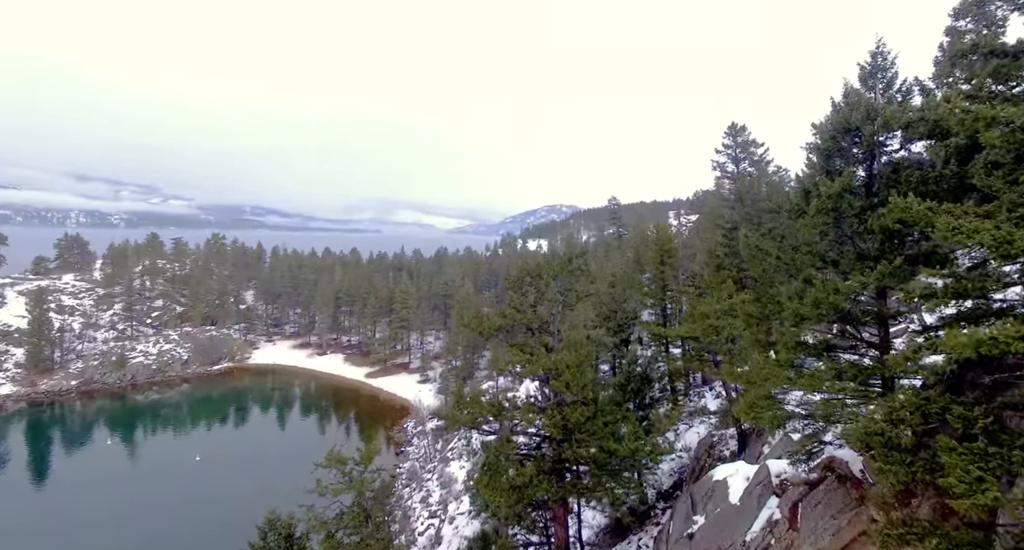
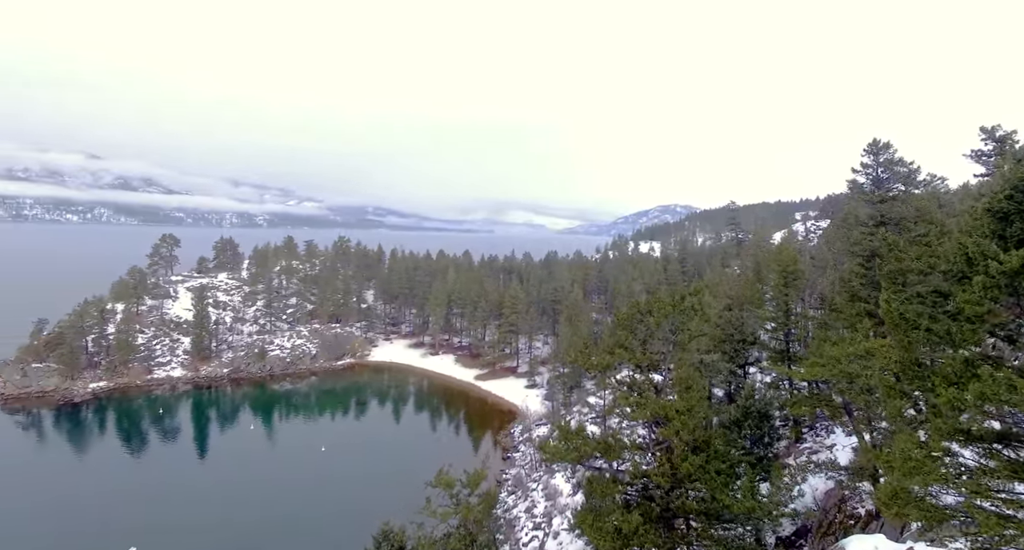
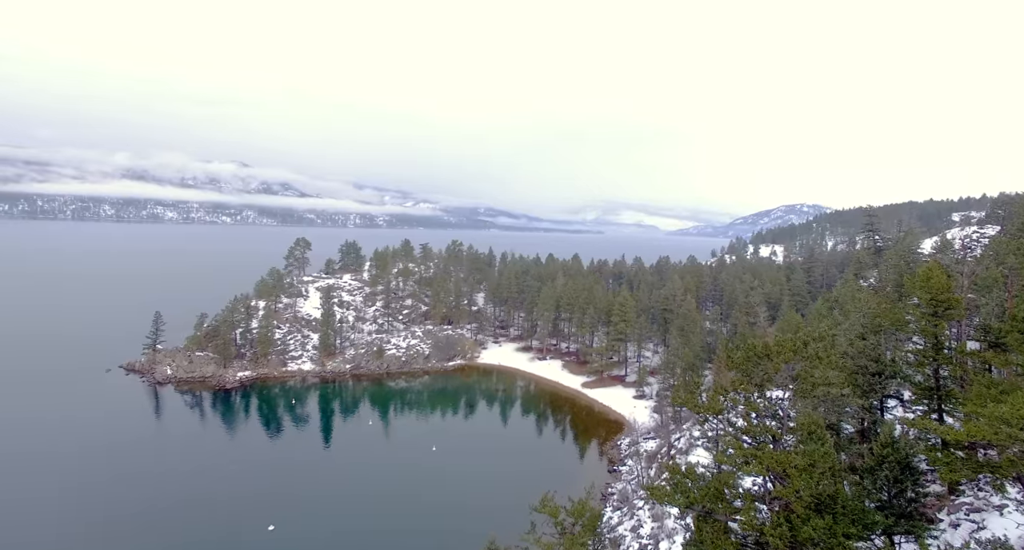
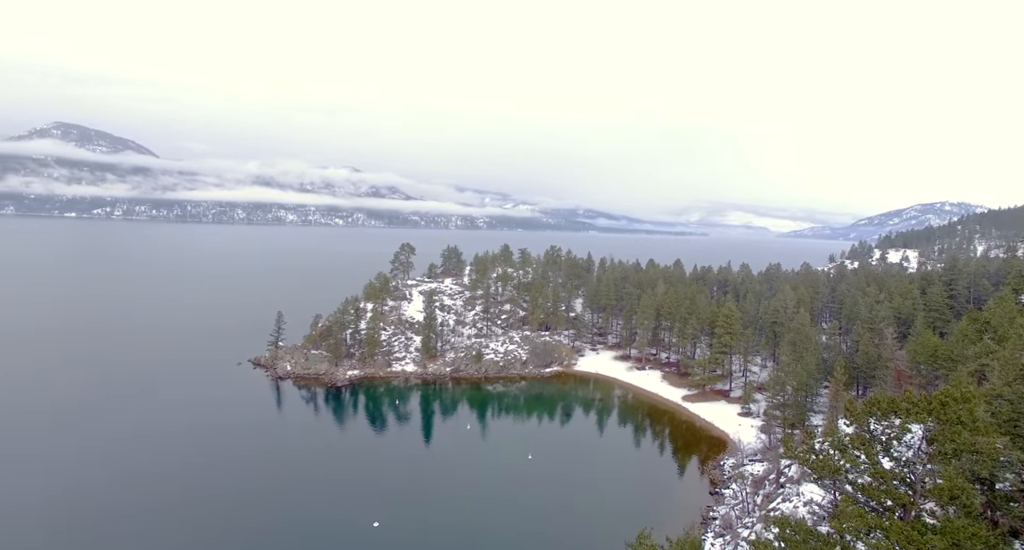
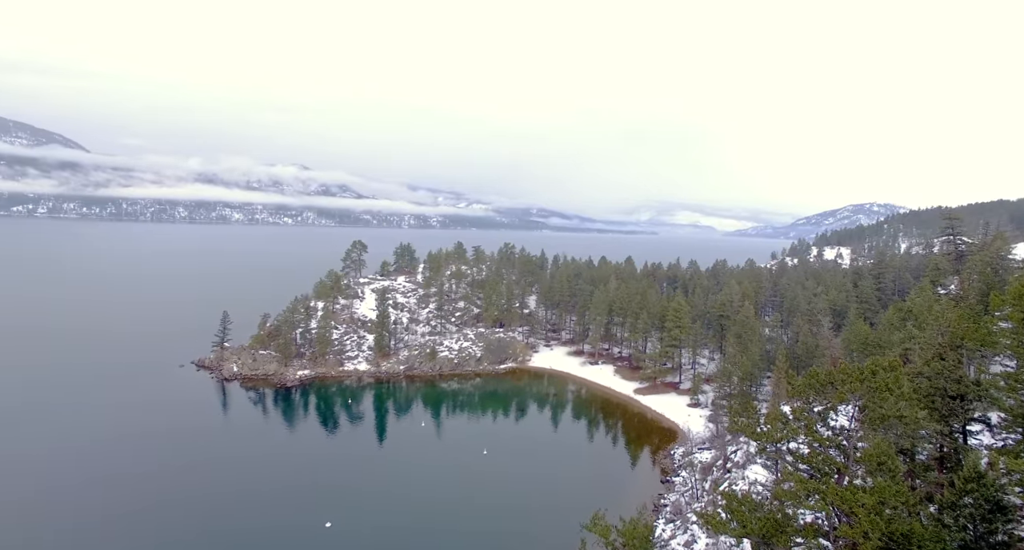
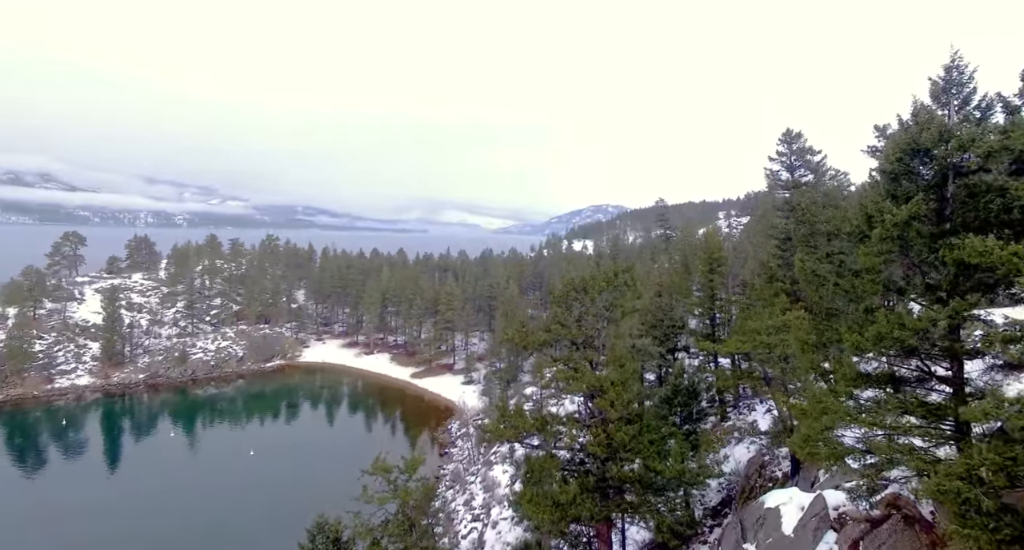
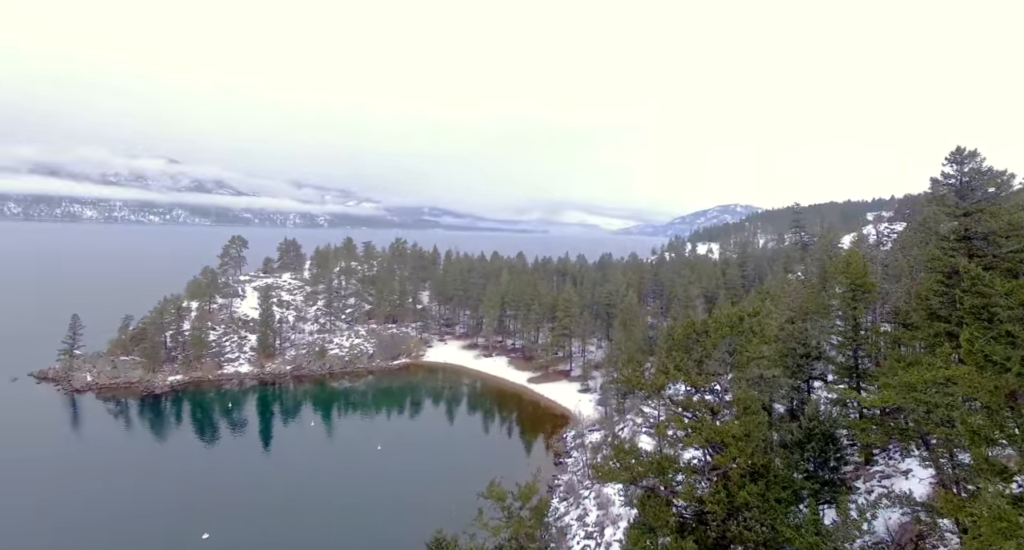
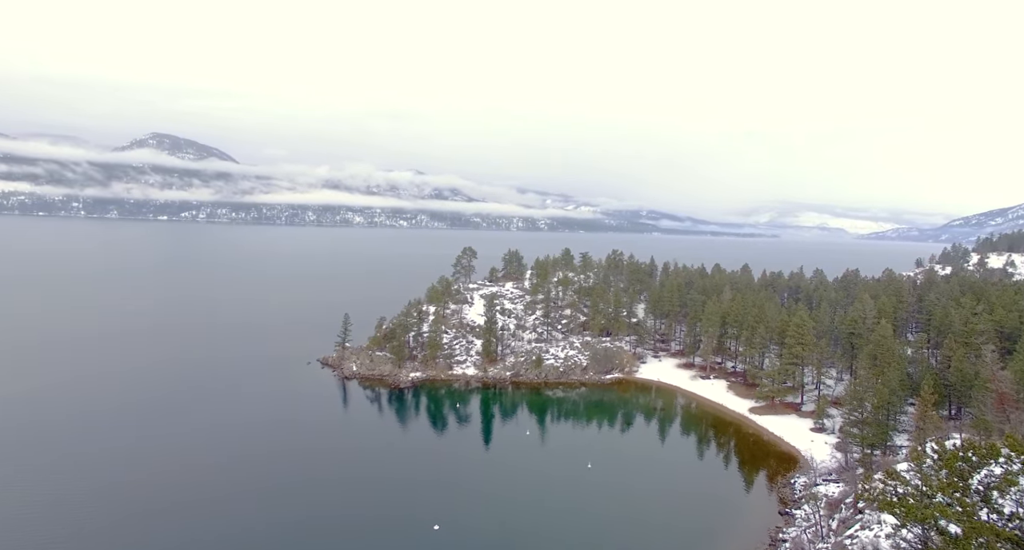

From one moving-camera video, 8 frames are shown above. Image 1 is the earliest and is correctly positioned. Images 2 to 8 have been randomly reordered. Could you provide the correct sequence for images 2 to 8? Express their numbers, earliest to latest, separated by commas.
6, 2, 7, 3, 5, 4, 8
